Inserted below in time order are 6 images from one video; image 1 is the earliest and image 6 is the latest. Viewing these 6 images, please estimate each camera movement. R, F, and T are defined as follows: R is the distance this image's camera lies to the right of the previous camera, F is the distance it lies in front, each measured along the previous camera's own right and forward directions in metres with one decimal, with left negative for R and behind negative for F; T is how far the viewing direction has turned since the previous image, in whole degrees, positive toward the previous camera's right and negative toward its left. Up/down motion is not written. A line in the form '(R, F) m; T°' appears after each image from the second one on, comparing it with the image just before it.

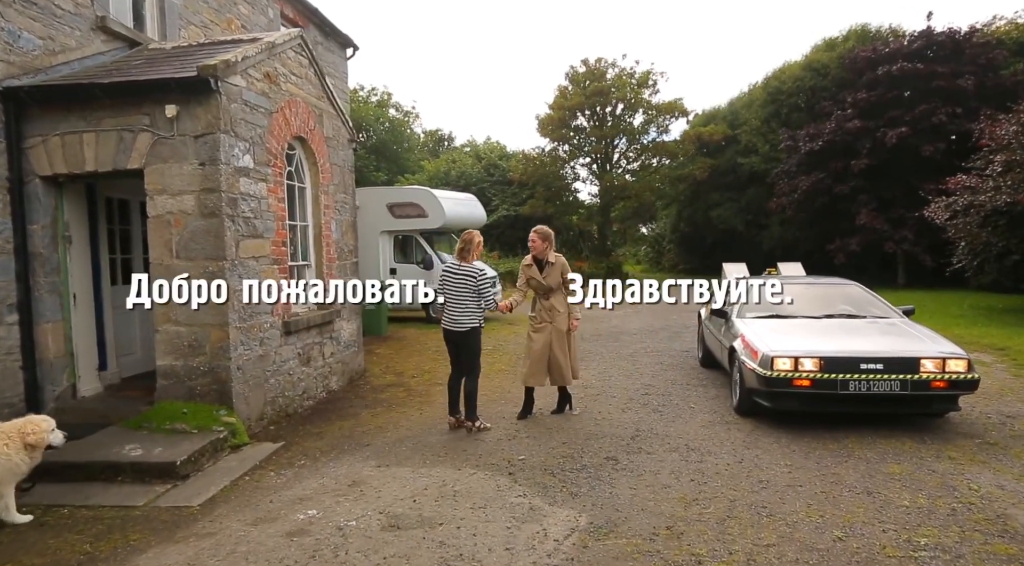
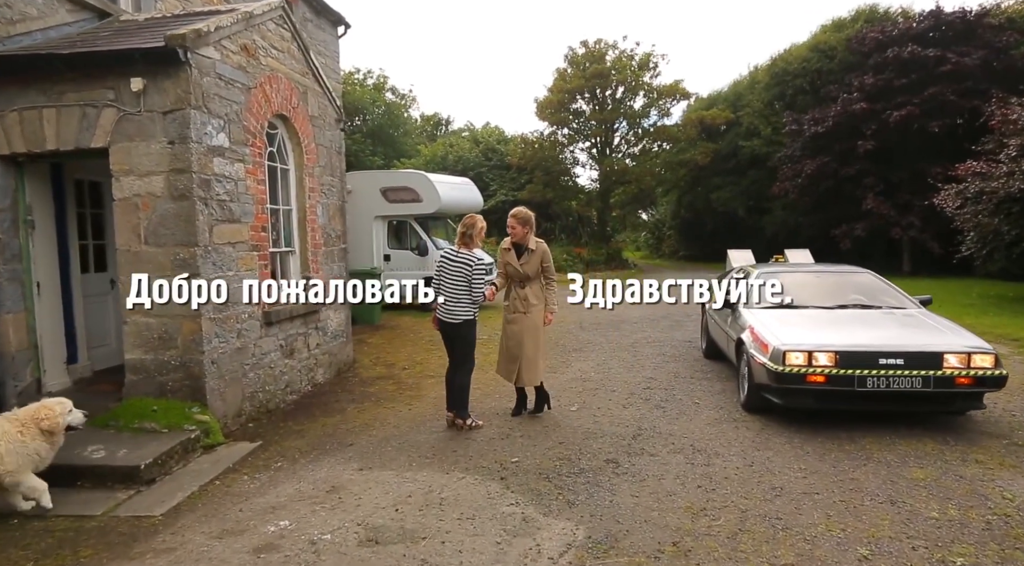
(0.0, +0.4) m; 0°
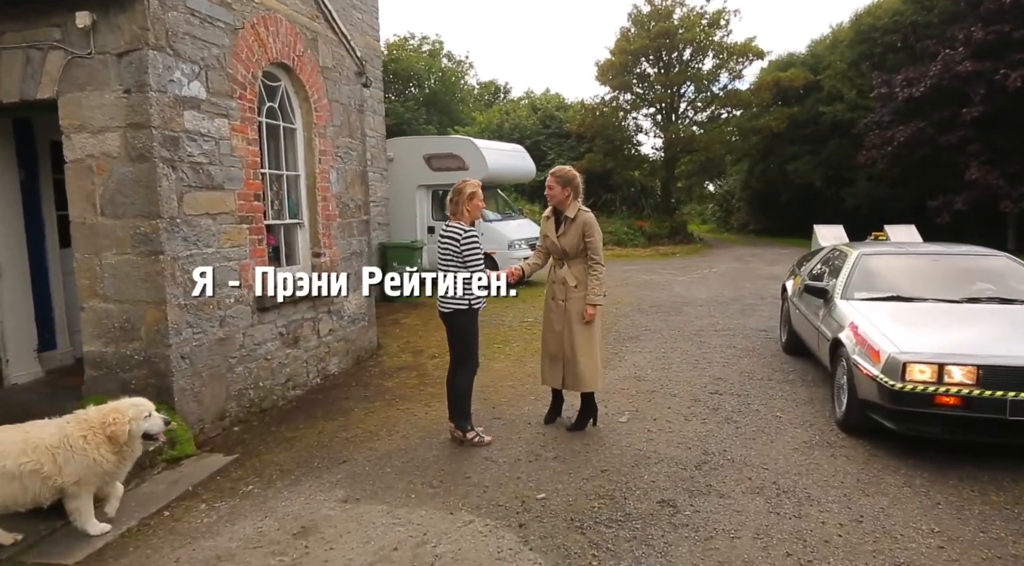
(+0.2, +1.1) m; -5°
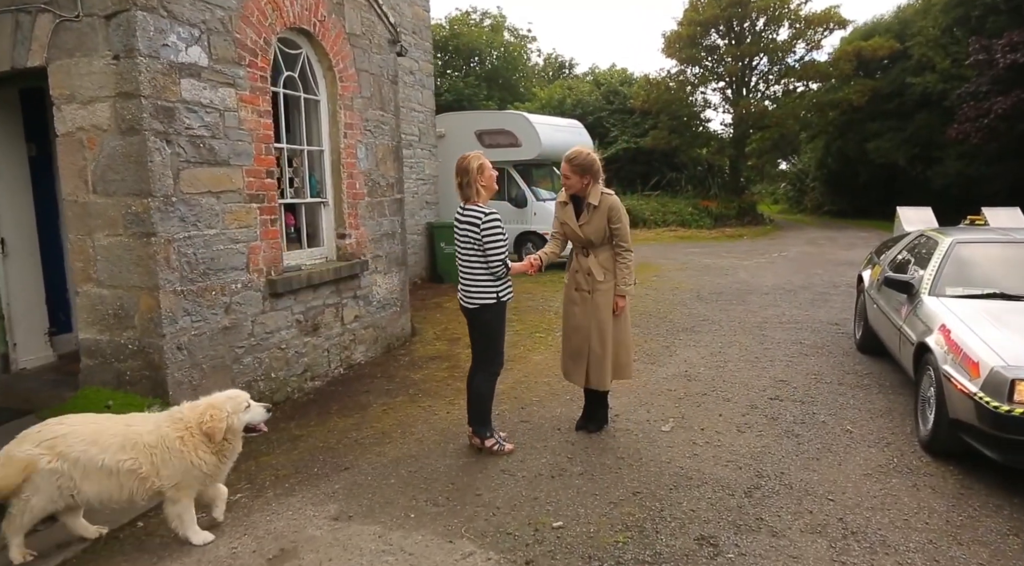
(+0.2, +0.6) m; -5°
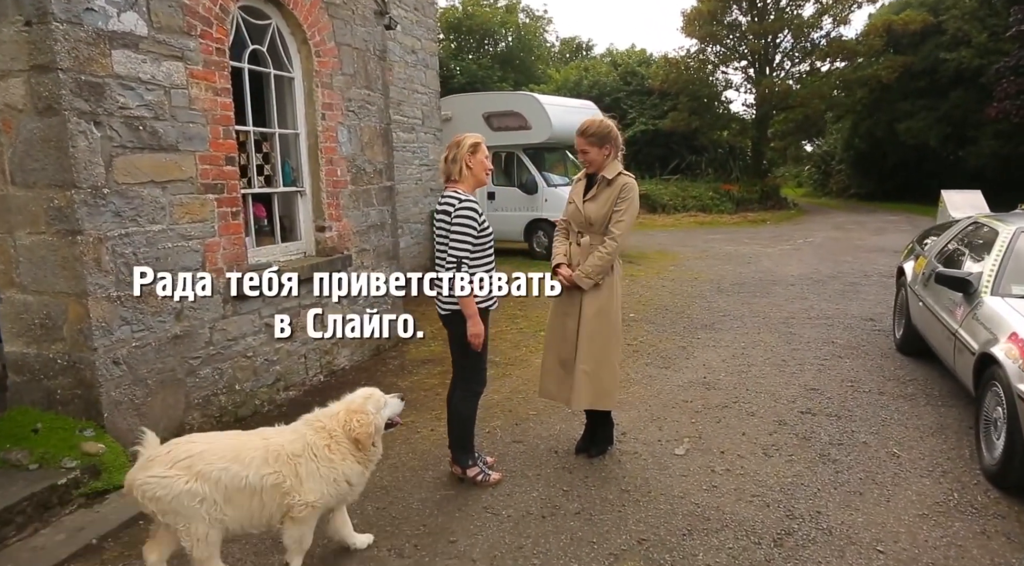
(+0.2, +0.6) m; -2°
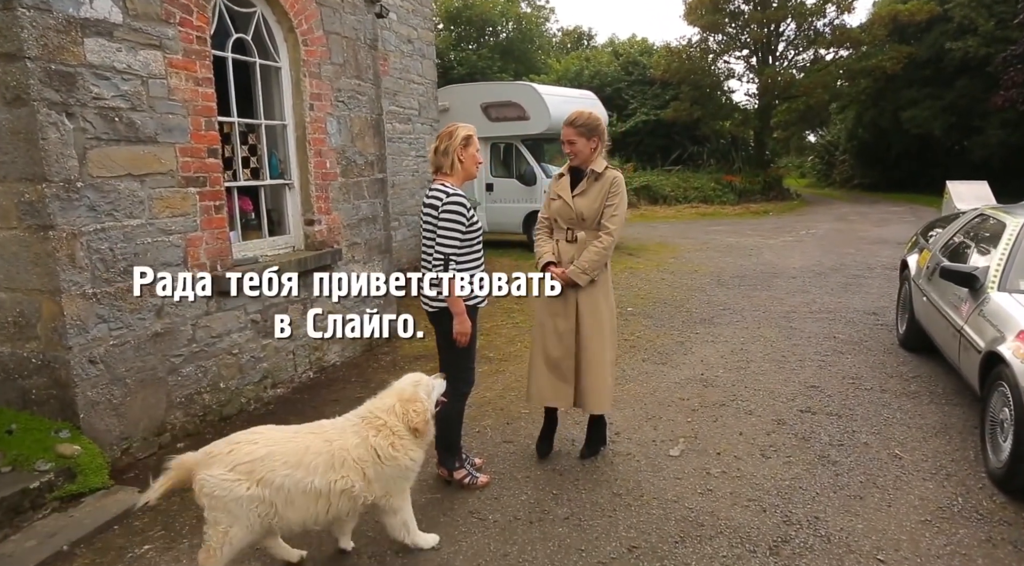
(+0.1, +0.1) m; 0°
